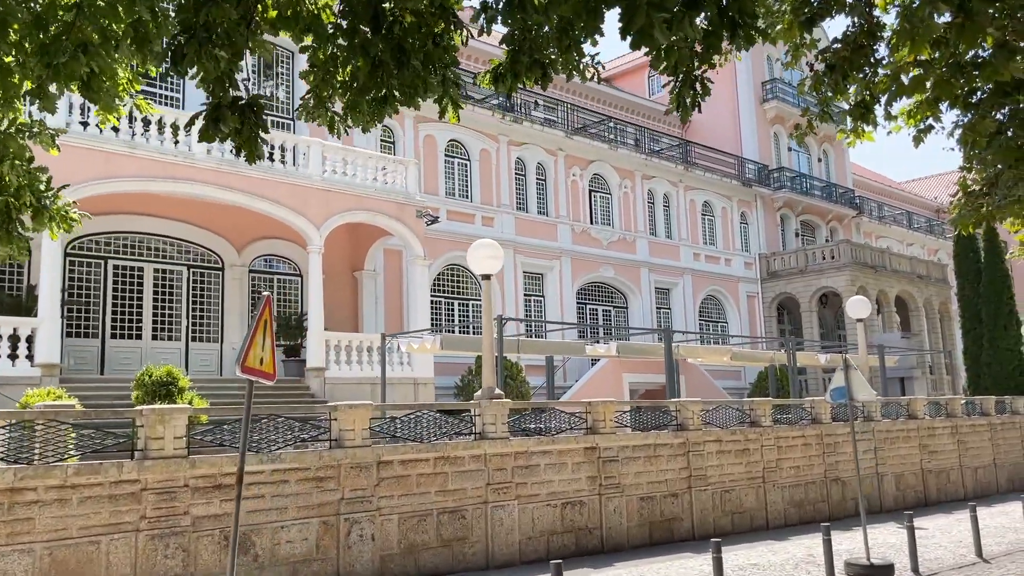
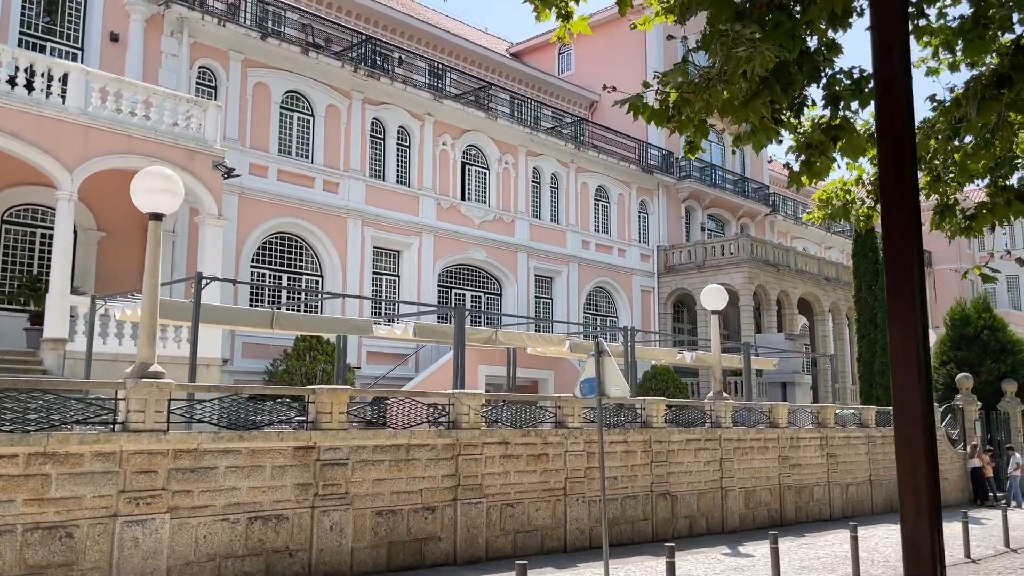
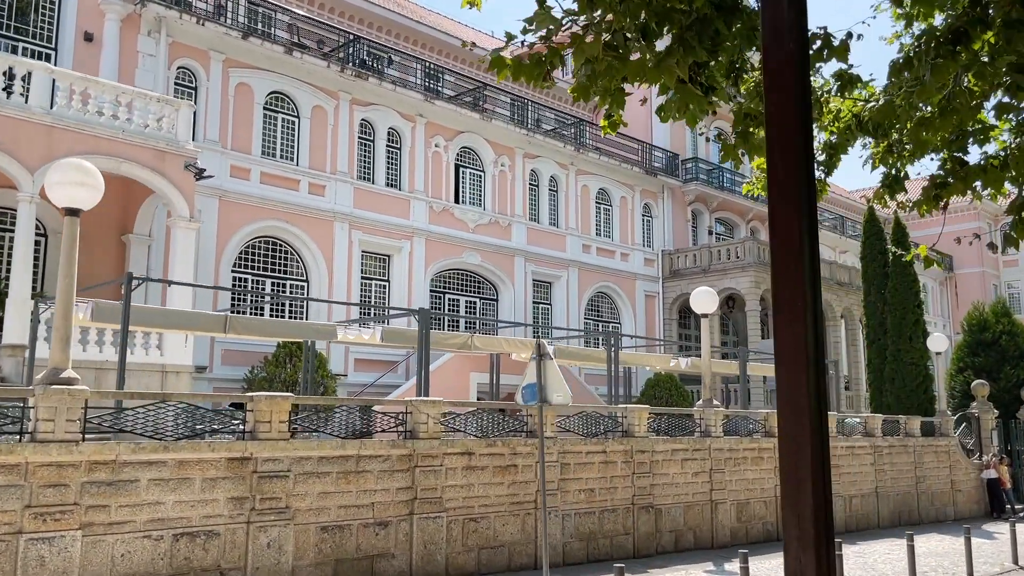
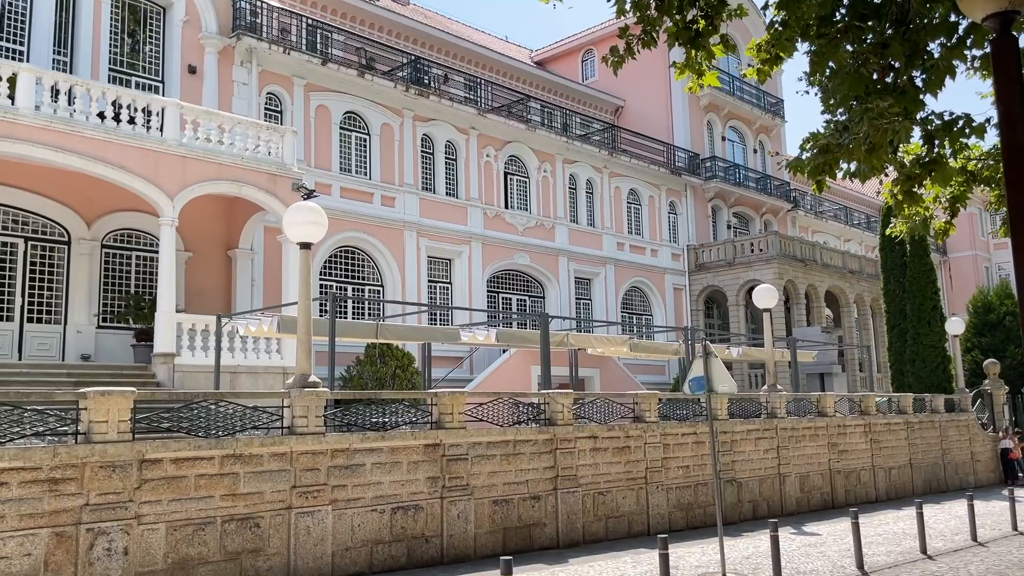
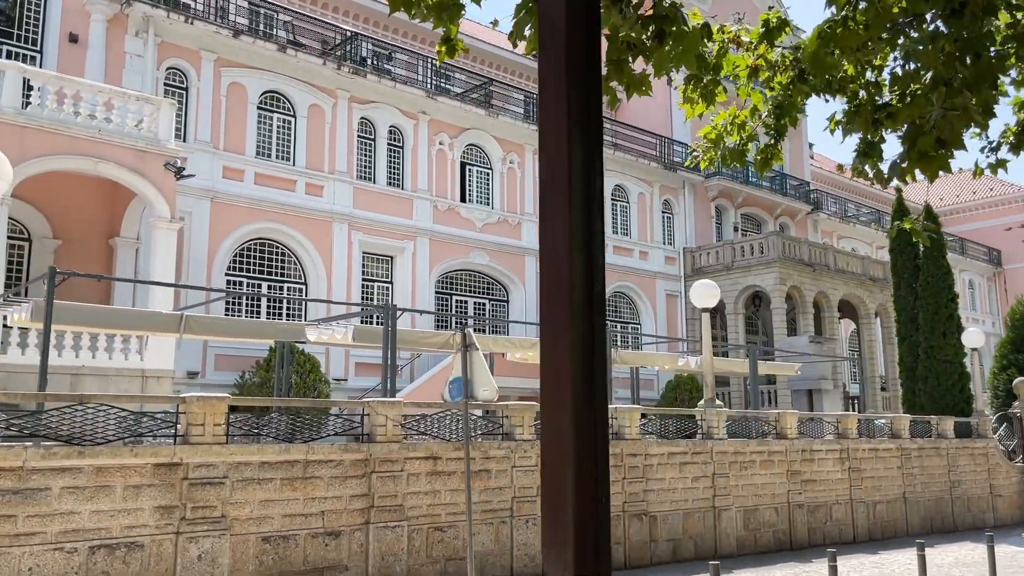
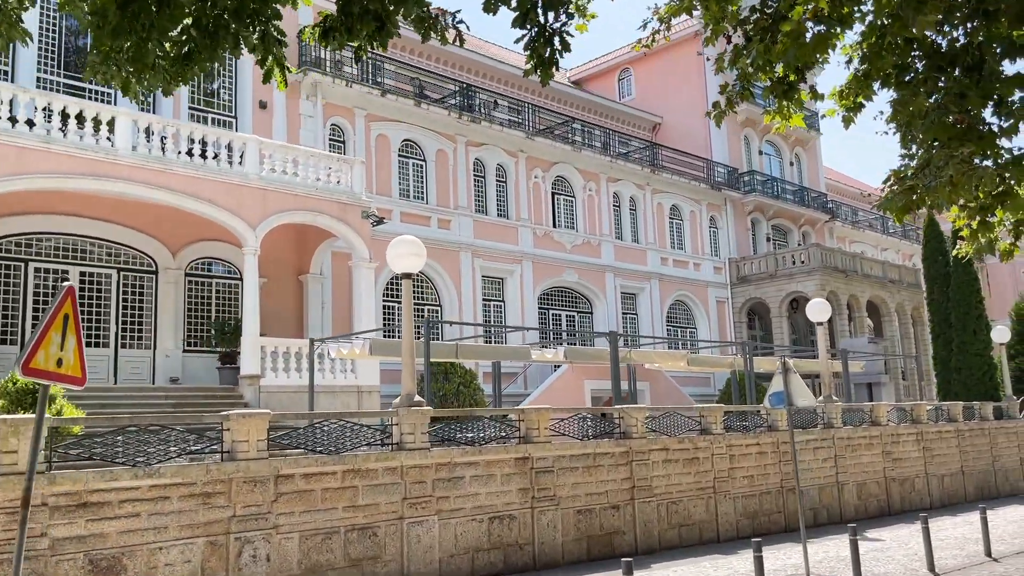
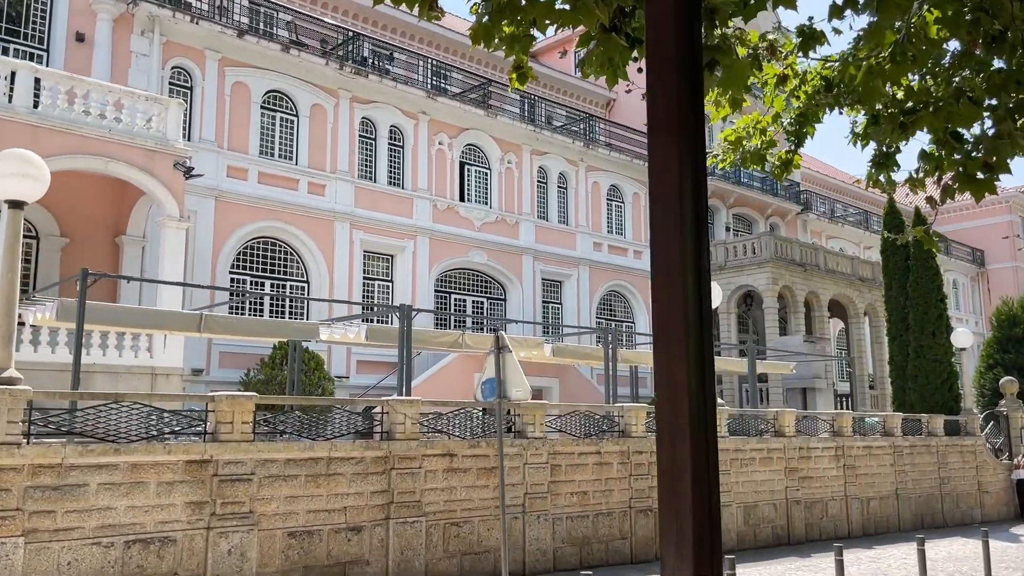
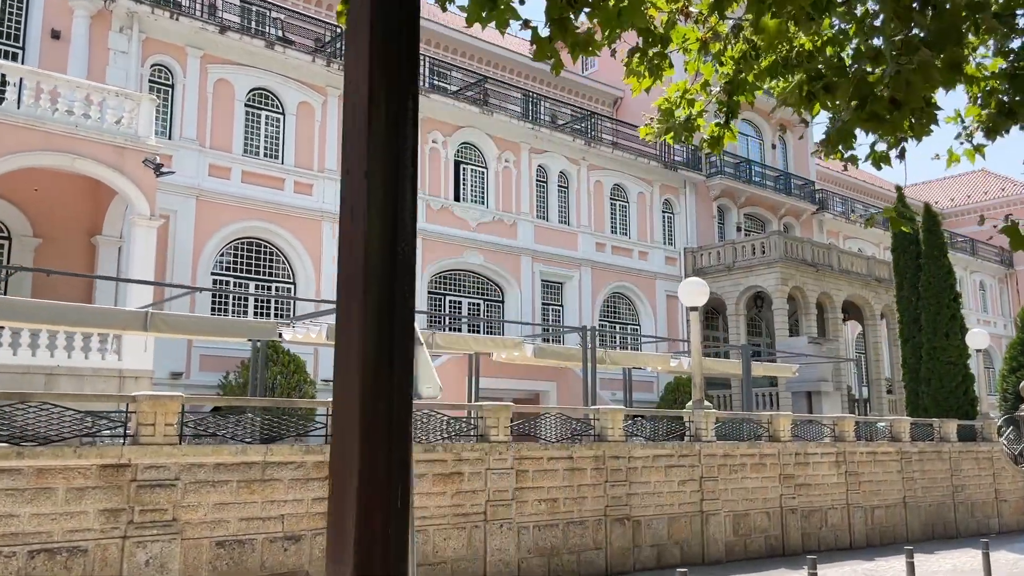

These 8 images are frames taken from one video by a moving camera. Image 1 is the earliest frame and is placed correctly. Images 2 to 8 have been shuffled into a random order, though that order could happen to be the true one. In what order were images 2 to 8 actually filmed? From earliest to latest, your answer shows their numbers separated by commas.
6, 4, 2, 3, 7, 5, 8
